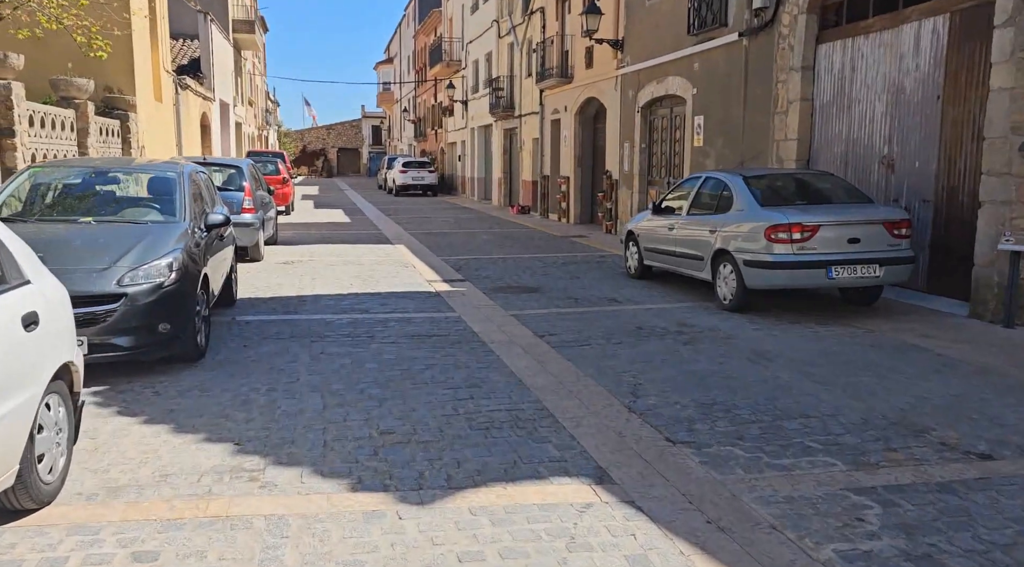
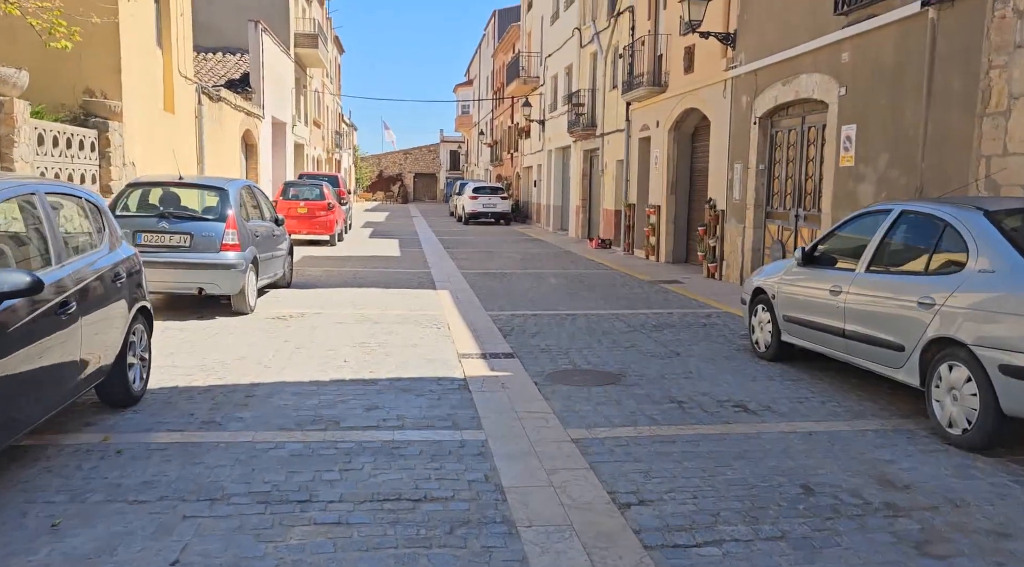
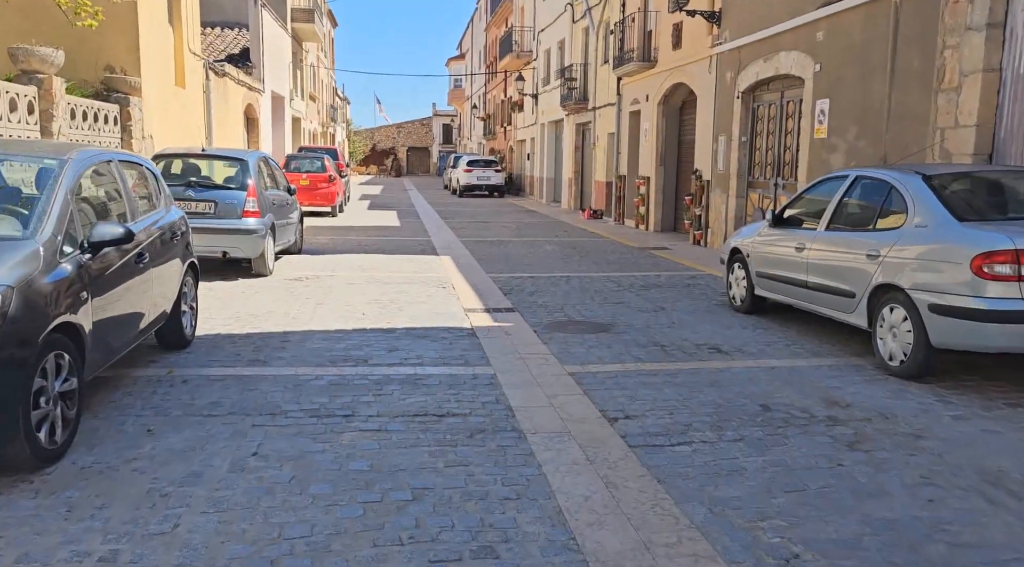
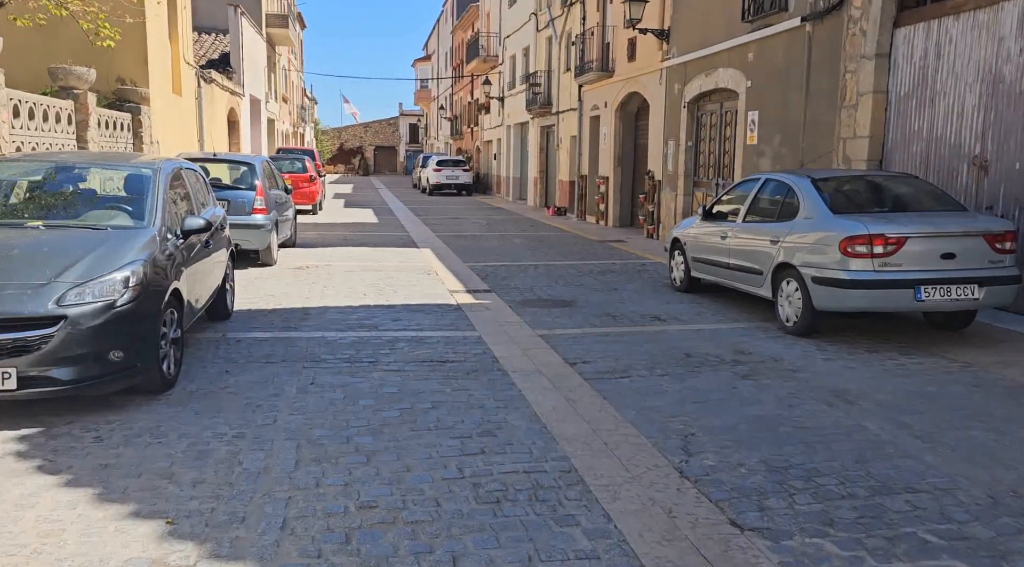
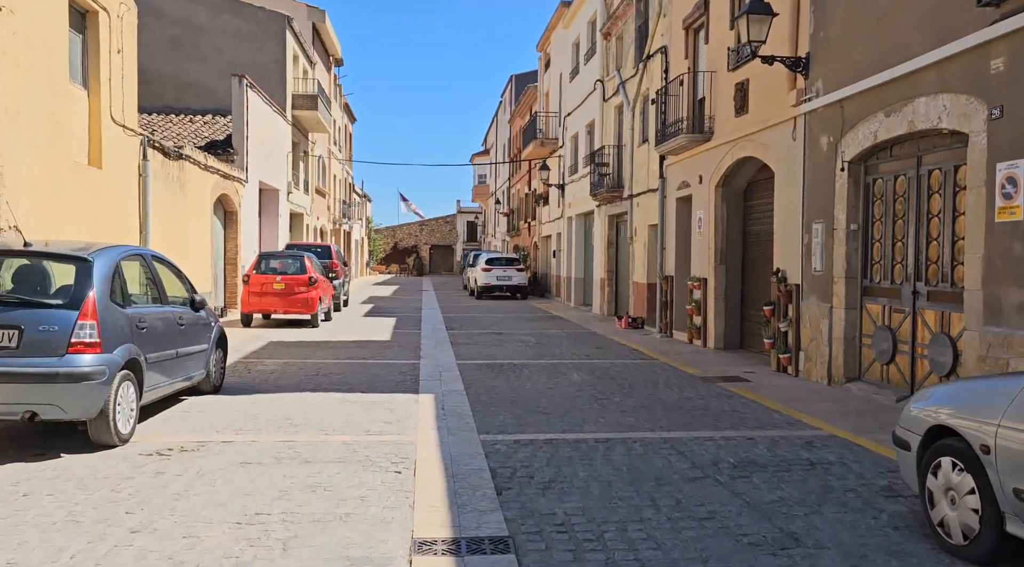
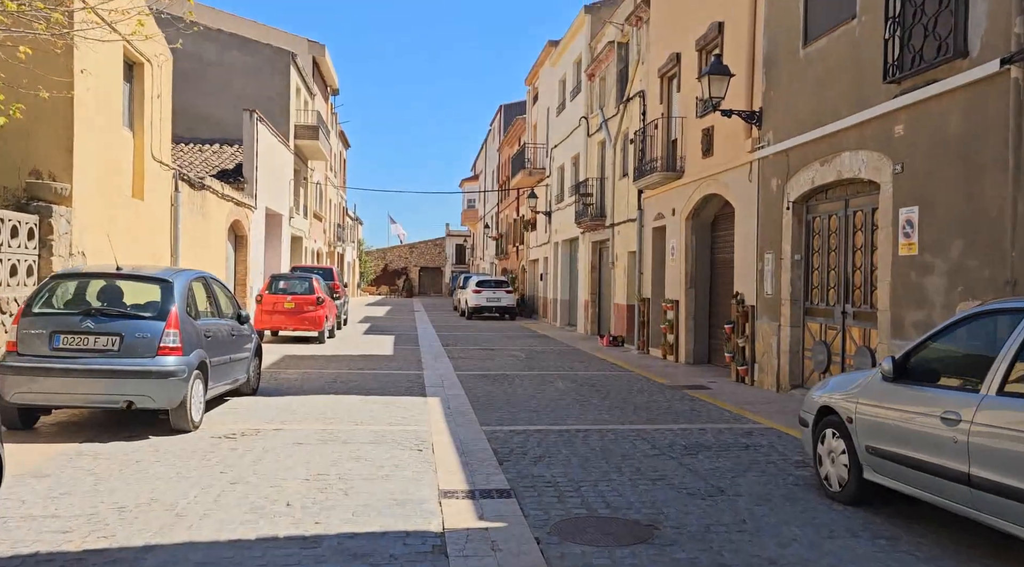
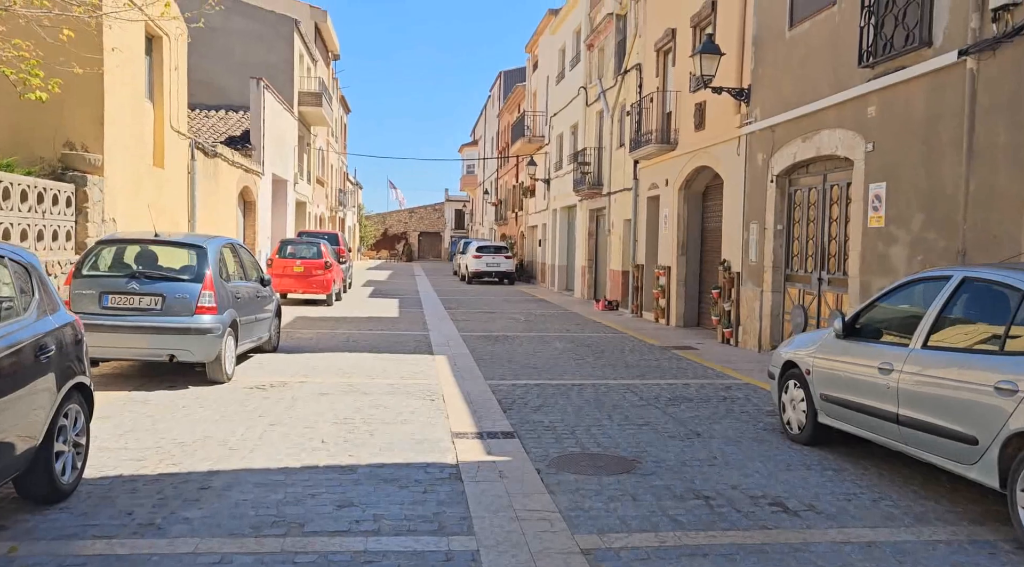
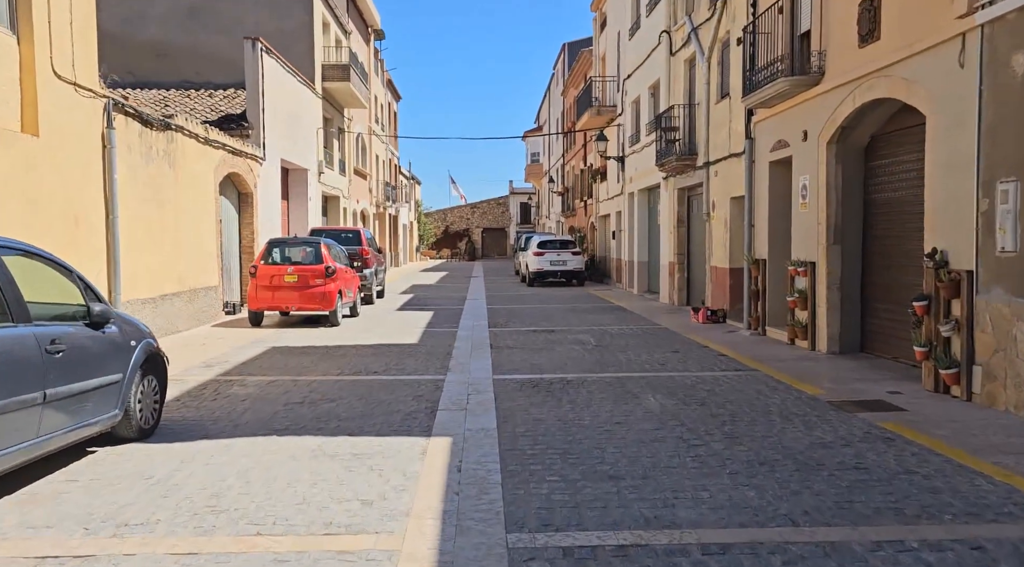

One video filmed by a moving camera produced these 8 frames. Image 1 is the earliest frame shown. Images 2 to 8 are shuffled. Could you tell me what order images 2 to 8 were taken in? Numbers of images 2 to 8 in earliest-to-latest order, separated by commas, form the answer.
4, 3, 2, 7, 6, 5, 8
